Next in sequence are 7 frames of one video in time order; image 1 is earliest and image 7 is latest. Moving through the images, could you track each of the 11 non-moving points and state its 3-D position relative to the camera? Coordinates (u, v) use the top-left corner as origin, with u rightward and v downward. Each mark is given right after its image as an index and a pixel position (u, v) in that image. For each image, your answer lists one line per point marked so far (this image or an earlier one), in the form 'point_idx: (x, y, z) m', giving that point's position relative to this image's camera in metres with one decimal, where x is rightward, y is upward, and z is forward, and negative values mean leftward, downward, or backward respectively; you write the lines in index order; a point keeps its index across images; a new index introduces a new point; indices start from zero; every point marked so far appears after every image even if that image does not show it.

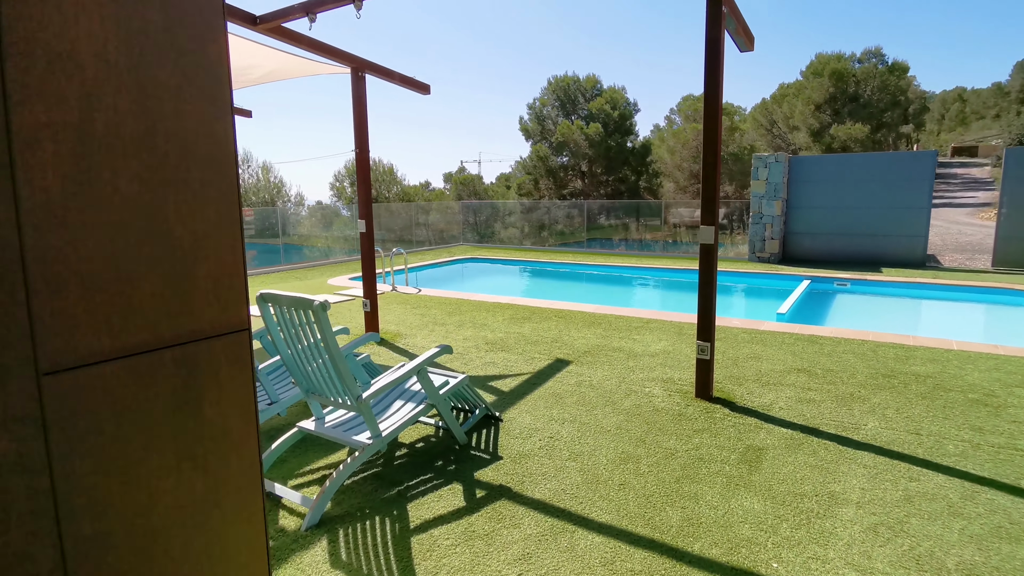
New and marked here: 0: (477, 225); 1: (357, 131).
0: (-1.0, +2.2, +18.0) m
1: (-1.7, +1.7, +5.8) m
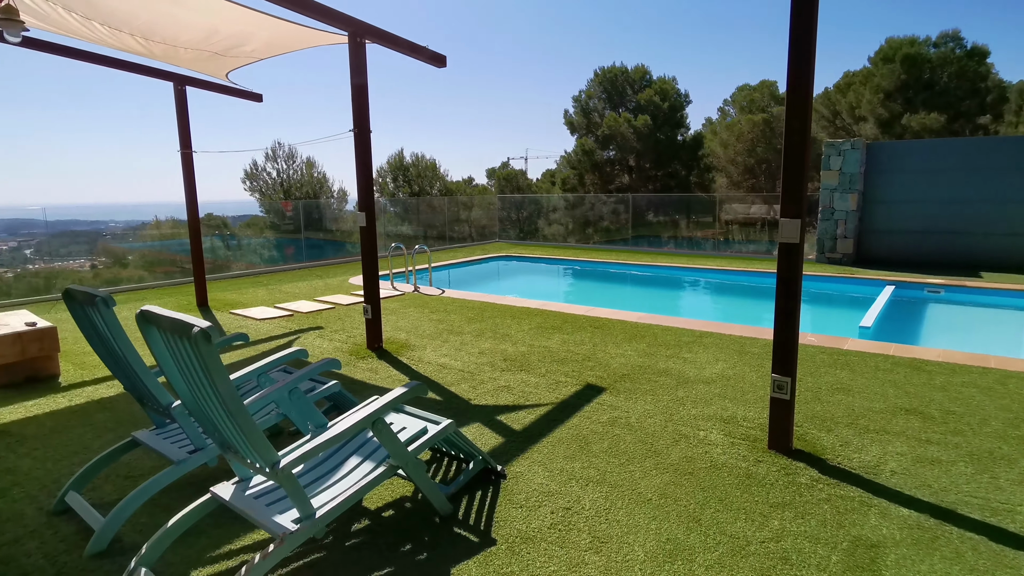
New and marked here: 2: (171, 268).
0: (+0.3, +2.2, +17.0) m
1: (-1.5, +1.7, +4.9) m
2: (-6.3, +0.5, +10.4) m
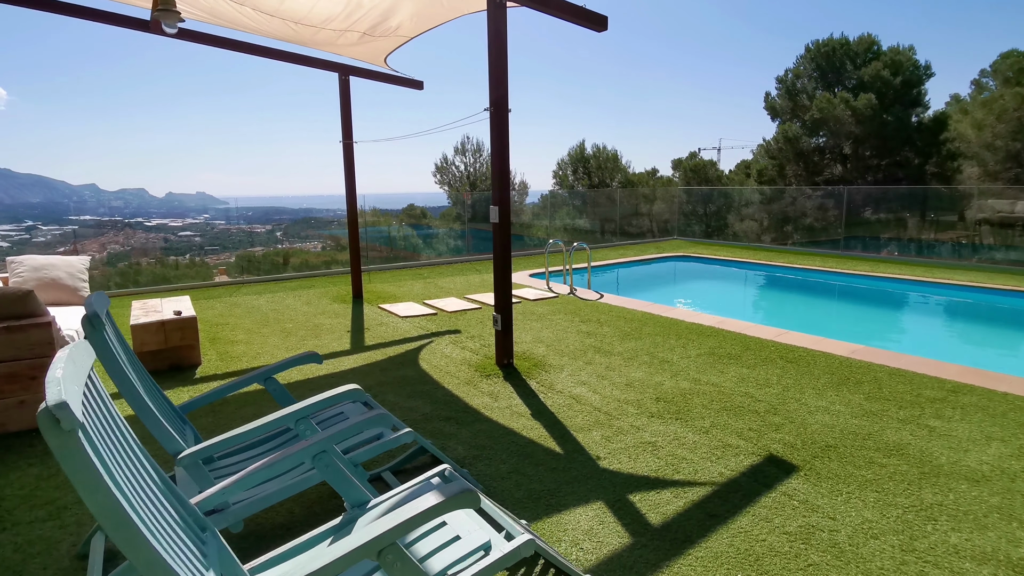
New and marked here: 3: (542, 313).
0: (+5.5, +2.1, +15.1) m
1: (-0.1, +1.6, +4.2) m
2: (-3.0, +0.7, +11.0) m
3: (+0.3, -0.3, +6.5) m
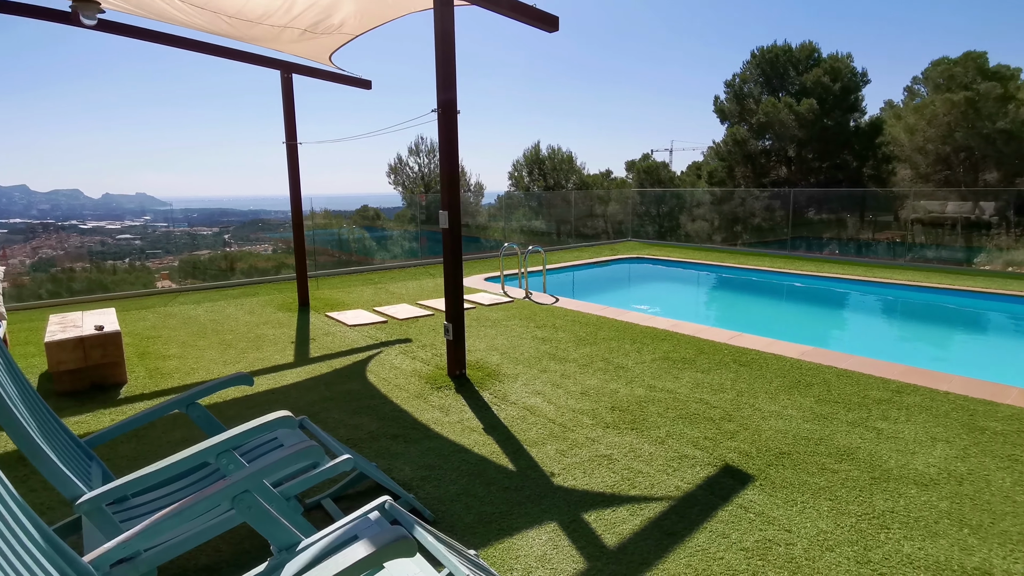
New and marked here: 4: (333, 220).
0: (+4.2, +2.1, +15.4) m
1: (-0.5, +1.6, +4.1) m
2: (-3.9, +0.6, +10.6) m
3: (-0.2, -0.4, +6.4) m
4: (-3.7, +1.4, +10.8) m
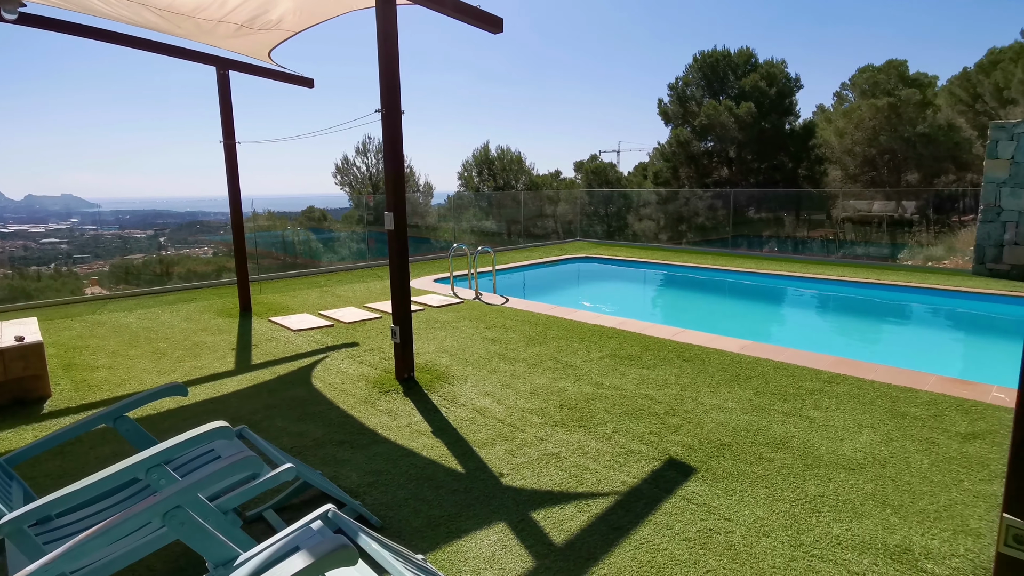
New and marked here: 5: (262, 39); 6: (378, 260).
0: (+2.8, +2.1, +15.6) m
1: (-1.0, +1.6, +4.0) m
2: (-4.9, +0.5, +10.2) m
3: (-0.8, -0.4, +6.3) m
4: (-4.7, +1.3, +10.5) m
5: (-2.7, +2.7, +5.7) m
6: (-3.1, +0.6, +12.0) m
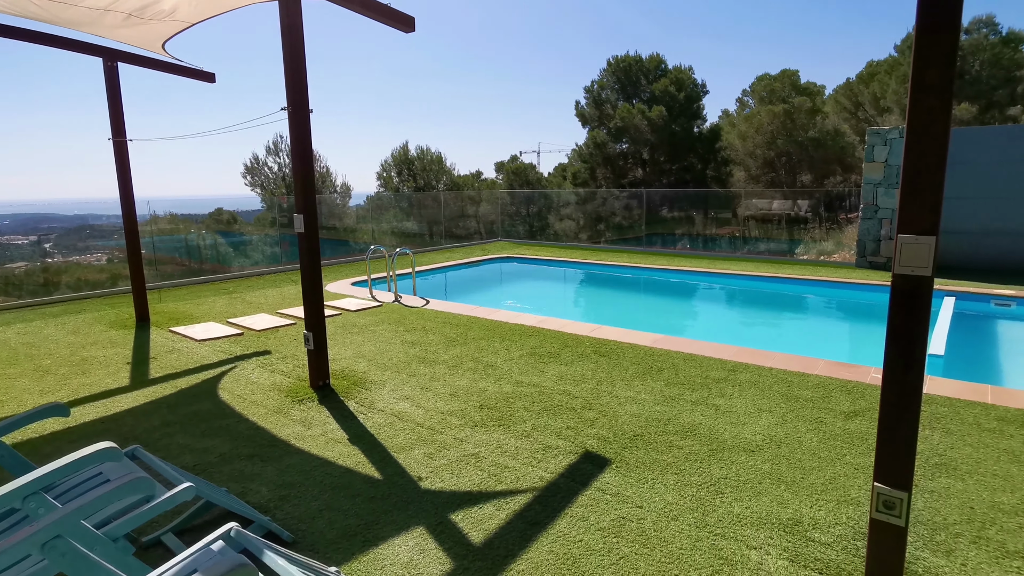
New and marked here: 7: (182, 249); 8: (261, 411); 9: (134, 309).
0: (+0.5, +2.2, +15.9) m
1: (-1.6, +1.5, +3.8) m
2: (-6.3, +0.4, +9.4) m
3: (-1.7, -0.4, +6.2) m
4: (-6.2, +1.2, +9.7) m
5: (-3.6, +2.6, +5.3) m
6: (-4.7, +0.5, +11.4) m
7: (-6.1, +0.7, +9.7) m
8: (-1.8, -0.9, +3.8) m
9: (-5.1, -0.3, +6.9) m
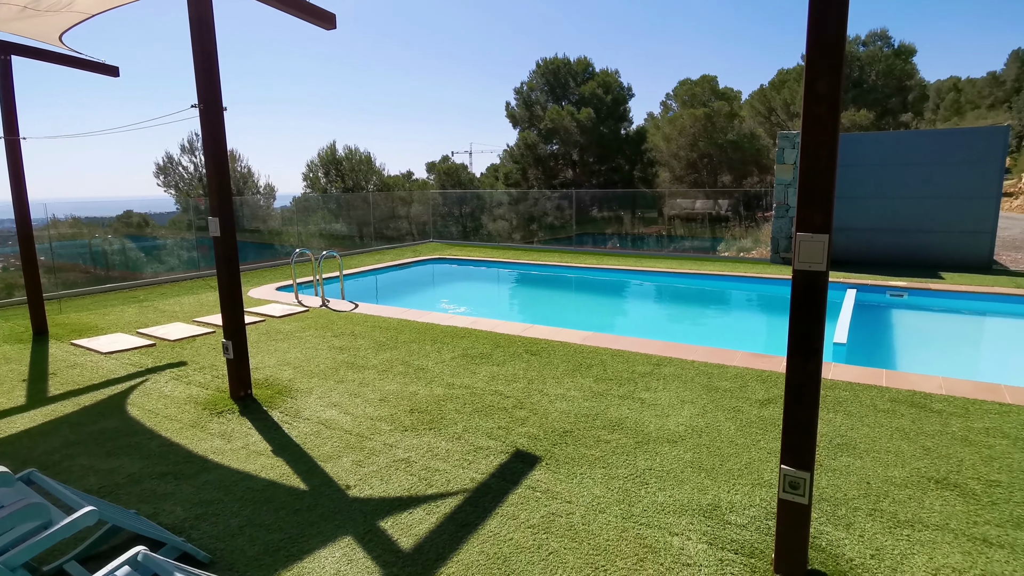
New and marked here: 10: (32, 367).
0: (-1.5, +2.2, +15.8) m
1: (-2.1, +1.5, +3.6) m
2: (-7.4, +0.2, +8.7) m
3: (-2.5, -0.5, +5.9) m
4: (-7.4, +1.0, +8.9) m
5: (-4.3, +2.6, +4.8) m
6: (-6.1, +0.4, +10.8) m
7: (-7.3, +0.6, +8.9) m
8: (-2.3, -1.0, +3.6) m
9: (-5.9, -0.4, +6.3) m
10: (-4.4, -0.7, +4.7) m
